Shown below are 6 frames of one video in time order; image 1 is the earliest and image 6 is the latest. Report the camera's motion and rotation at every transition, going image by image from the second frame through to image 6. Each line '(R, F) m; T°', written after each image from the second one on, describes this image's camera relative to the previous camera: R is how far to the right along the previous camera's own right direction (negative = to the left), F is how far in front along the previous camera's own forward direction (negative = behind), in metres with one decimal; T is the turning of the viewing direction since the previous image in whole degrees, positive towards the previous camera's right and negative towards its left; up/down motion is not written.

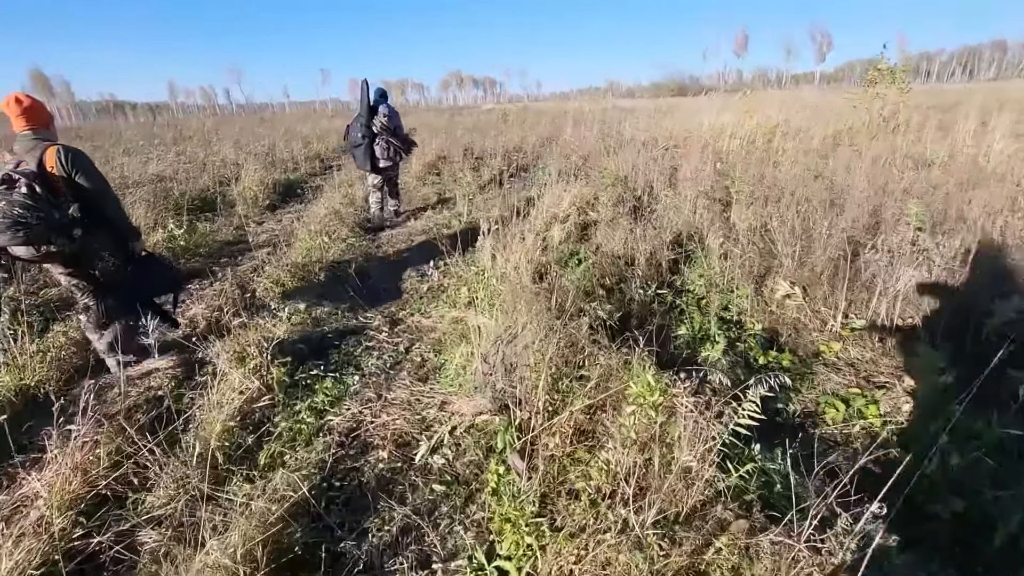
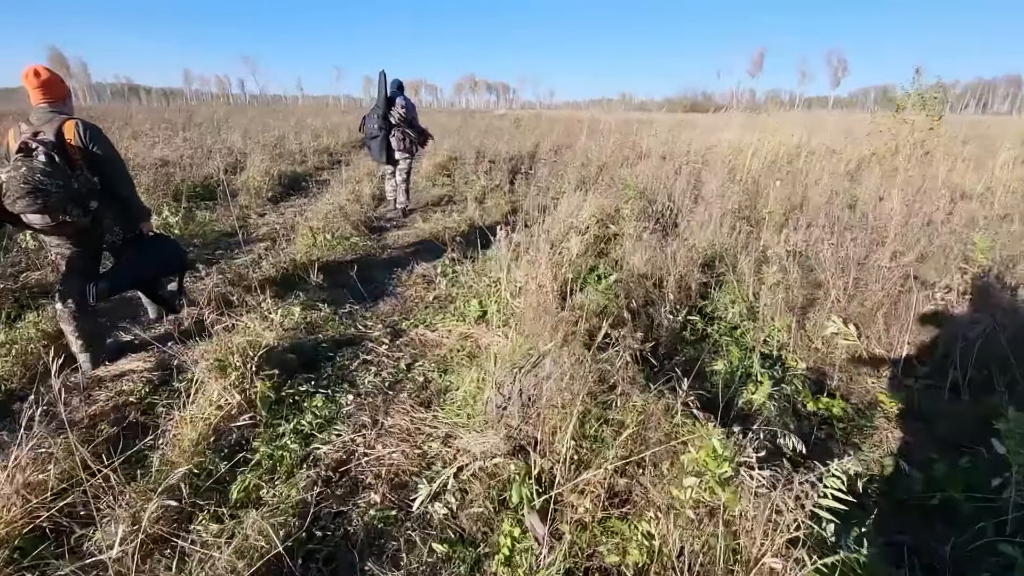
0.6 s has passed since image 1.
(-0.1, +0.3) m; 0°
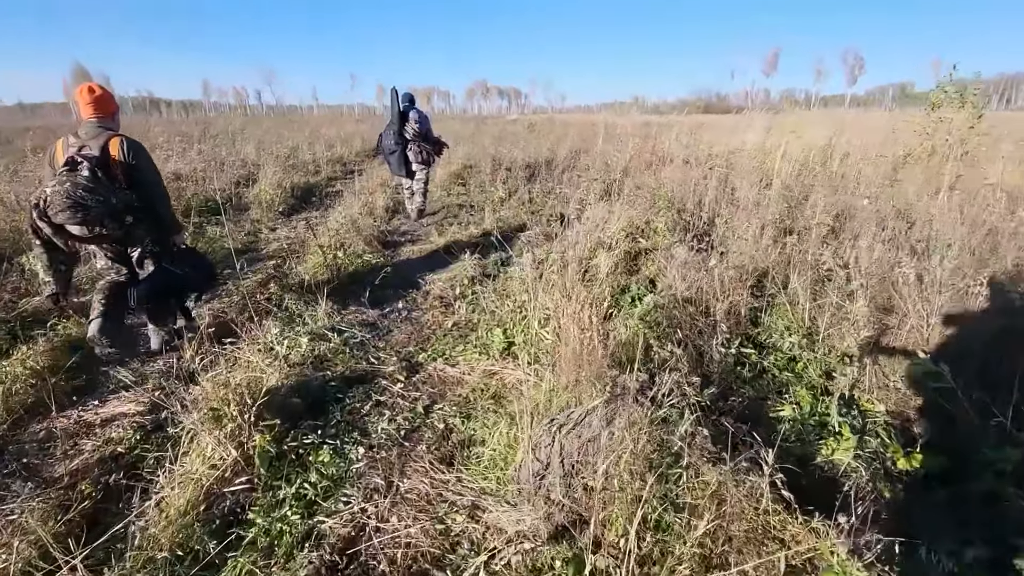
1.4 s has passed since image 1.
(-0.1, +0.4) m; -2°
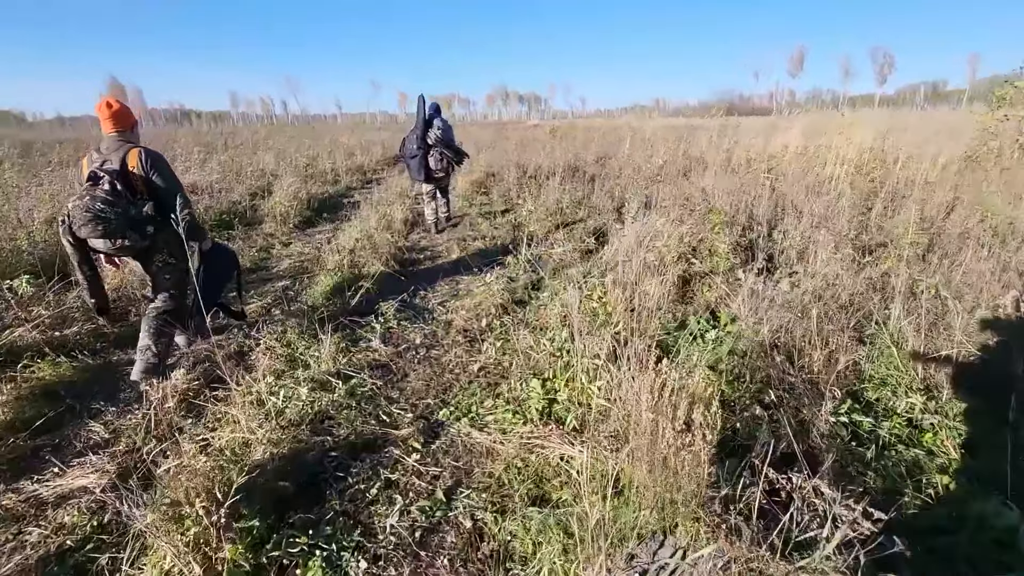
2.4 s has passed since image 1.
(-0.1, +0.6) m; -2°
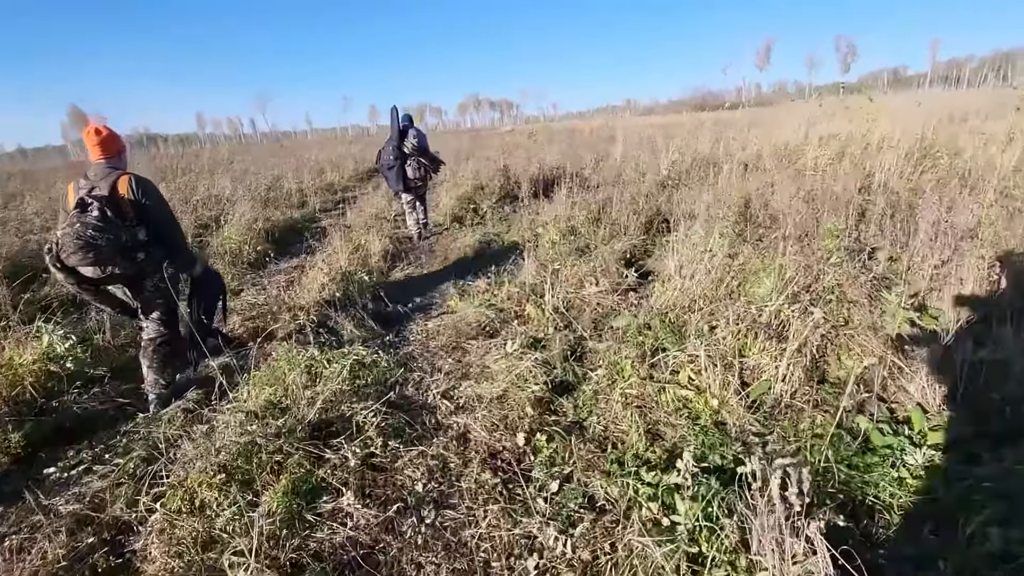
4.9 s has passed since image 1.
(-0.3, +1.5) m; +2°
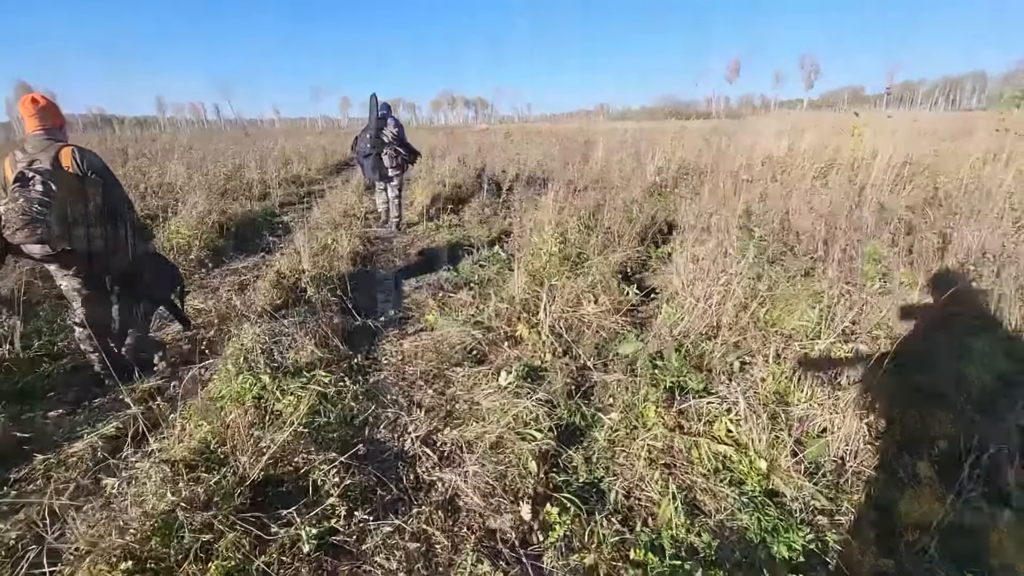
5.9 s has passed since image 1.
(-0.2, +0.5) m; +4°
